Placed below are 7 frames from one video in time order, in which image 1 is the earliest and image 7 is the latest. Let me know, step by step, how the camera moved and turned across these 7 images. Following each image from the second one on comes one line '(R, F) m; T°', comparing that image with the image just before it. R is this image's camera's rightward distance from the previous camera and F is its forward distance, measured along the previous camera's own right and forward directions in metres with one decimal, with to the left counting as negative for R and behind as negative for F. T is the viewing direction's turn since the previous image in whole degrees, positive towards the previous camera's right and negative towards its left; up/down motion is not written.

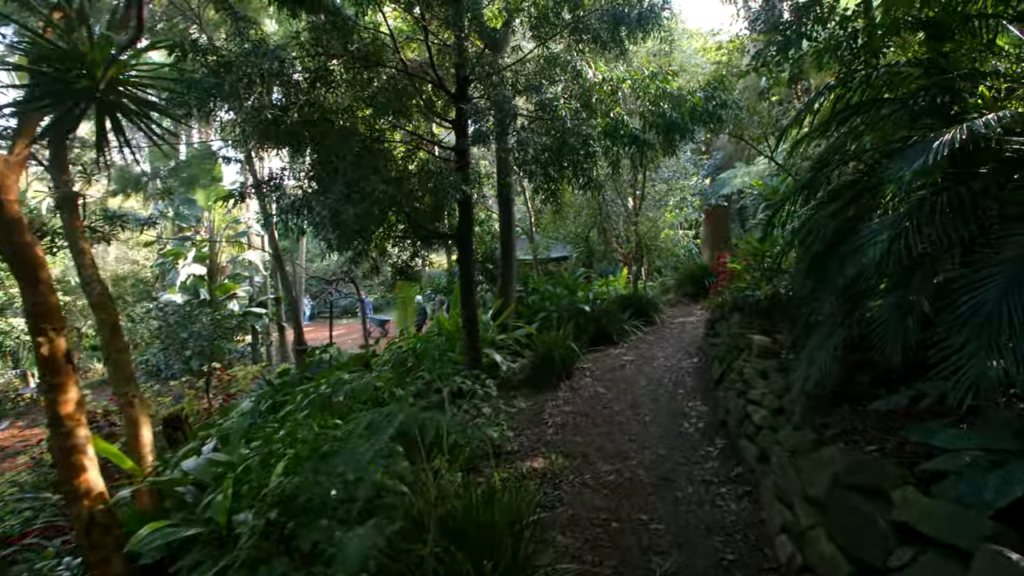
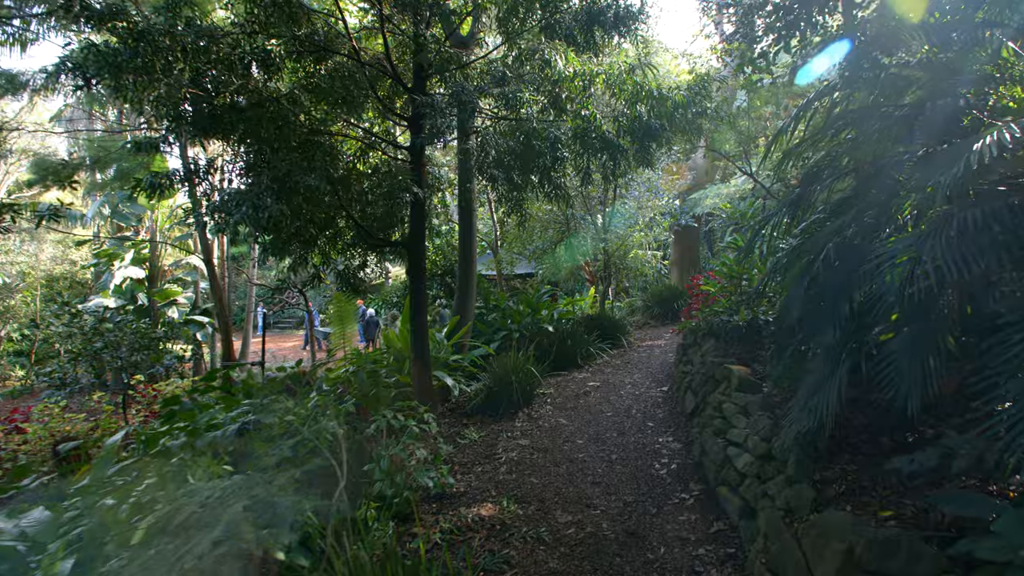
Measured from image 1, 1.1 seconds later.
(+0.1, +0.5) m; +3°
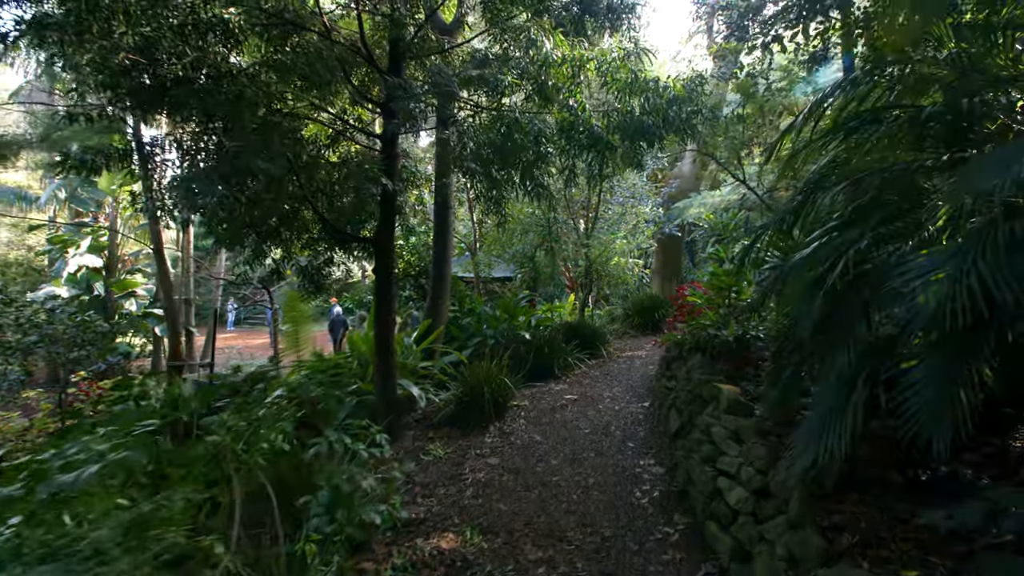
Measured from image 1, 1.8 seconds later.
(0.0, +0.3) m; +2°
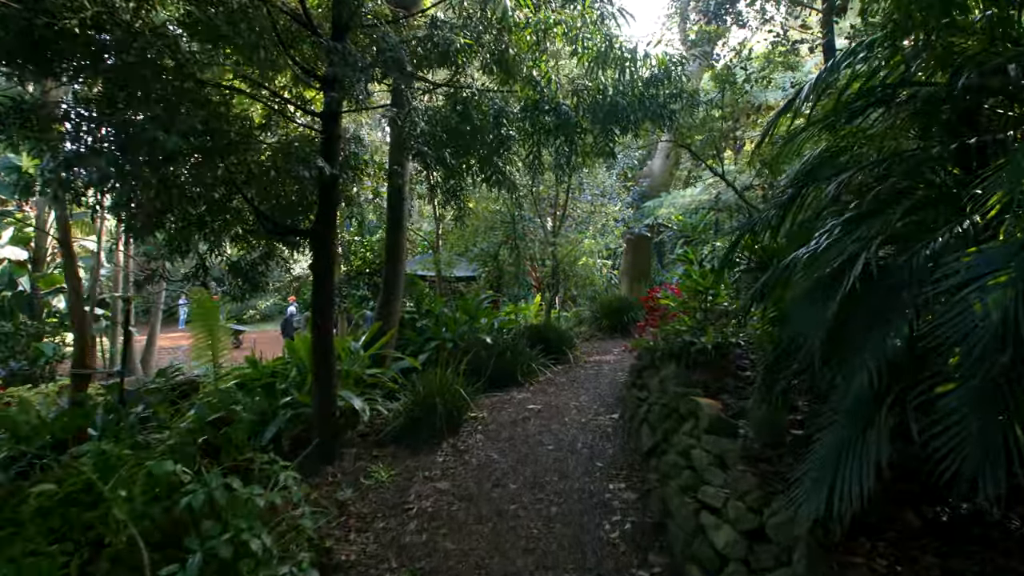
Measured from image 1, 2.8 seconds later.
(+0.1, +0.5) m; +3°
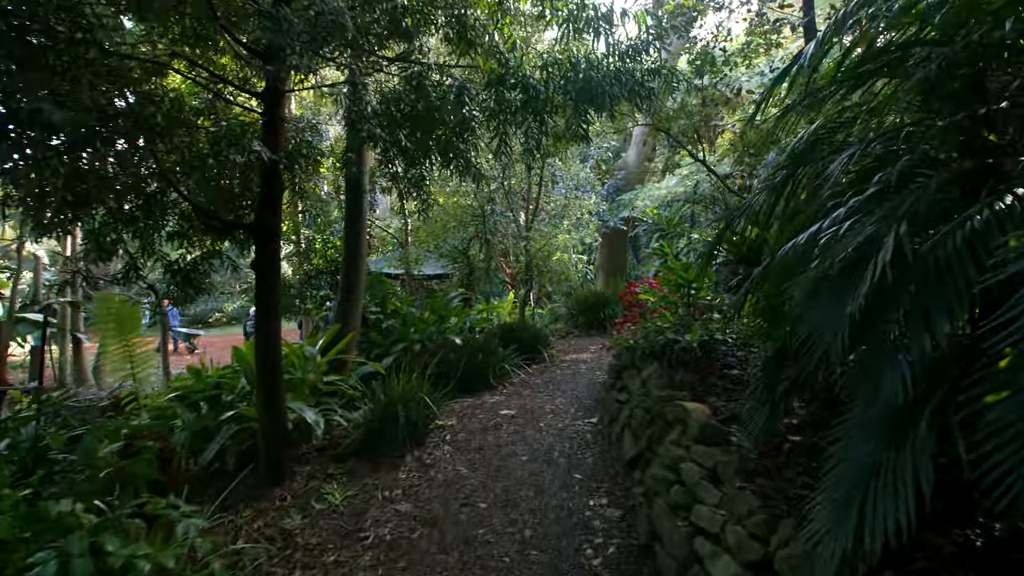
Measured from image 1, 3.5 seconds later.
(0.0, +0.3) m; +2°
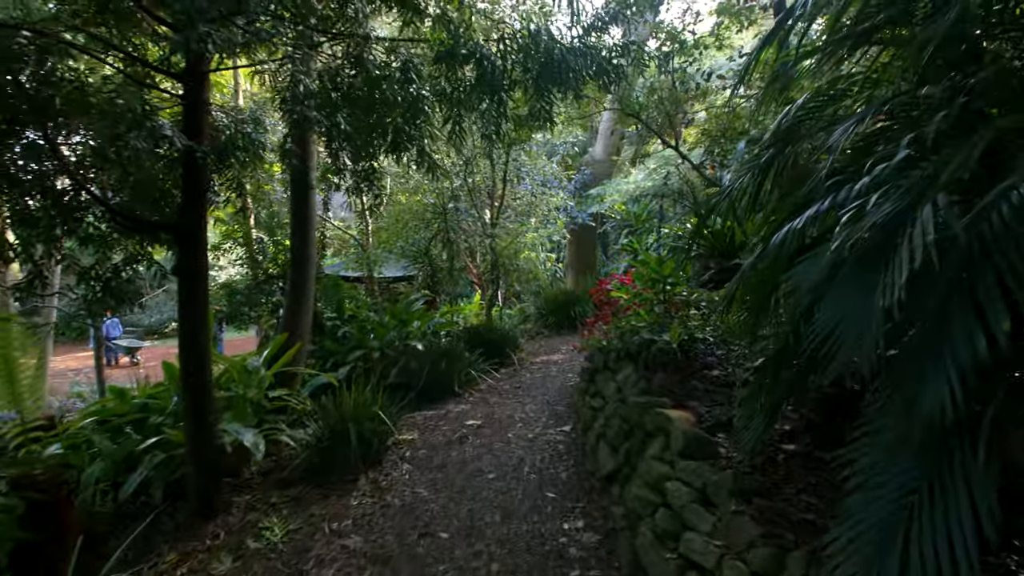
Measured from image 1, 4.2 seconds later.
(0.0, +0.3) m; +3°
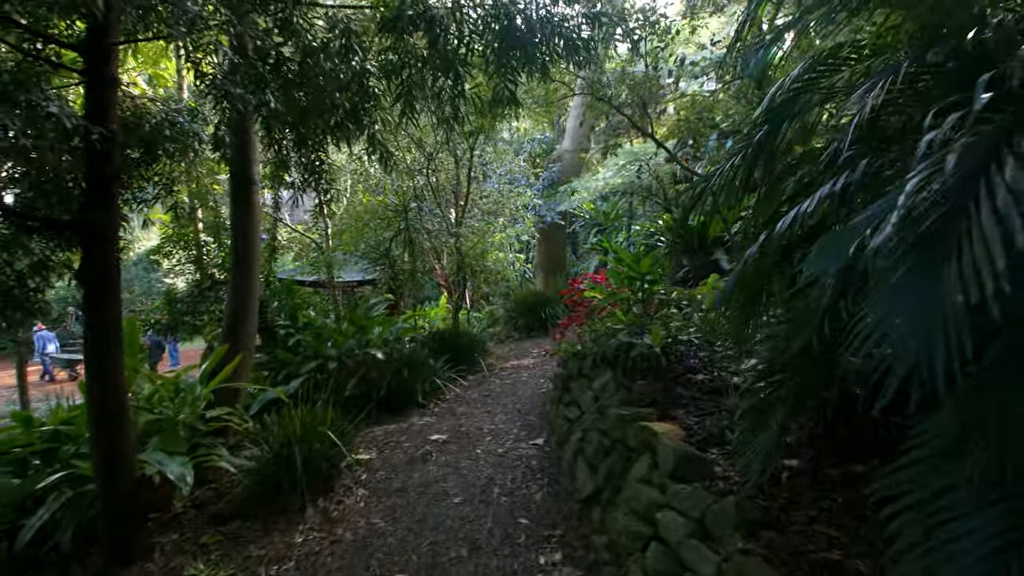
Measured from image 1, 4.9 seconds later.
(0.0, +0.3) m; +3°
